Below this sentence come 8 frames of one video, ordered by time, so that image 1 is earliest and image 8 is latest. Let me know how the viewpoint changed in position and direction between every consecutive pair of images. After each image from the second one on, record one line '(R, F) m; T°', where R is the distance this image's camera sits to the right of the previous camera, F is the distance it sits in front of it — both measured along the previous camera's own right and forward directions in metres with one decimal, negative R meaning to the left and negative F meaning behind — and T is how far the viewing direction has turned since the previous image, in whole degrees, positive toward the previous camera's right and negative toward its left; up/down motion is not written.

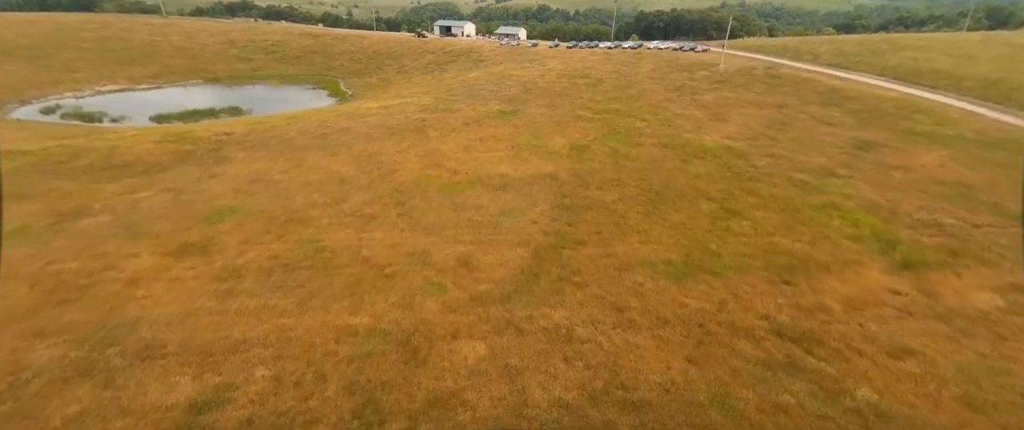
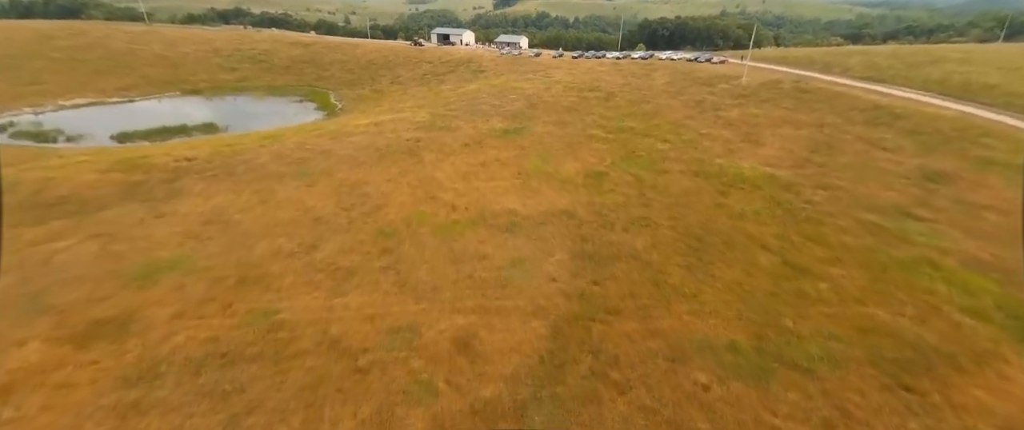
(-0.4, +3.6) m; 0°
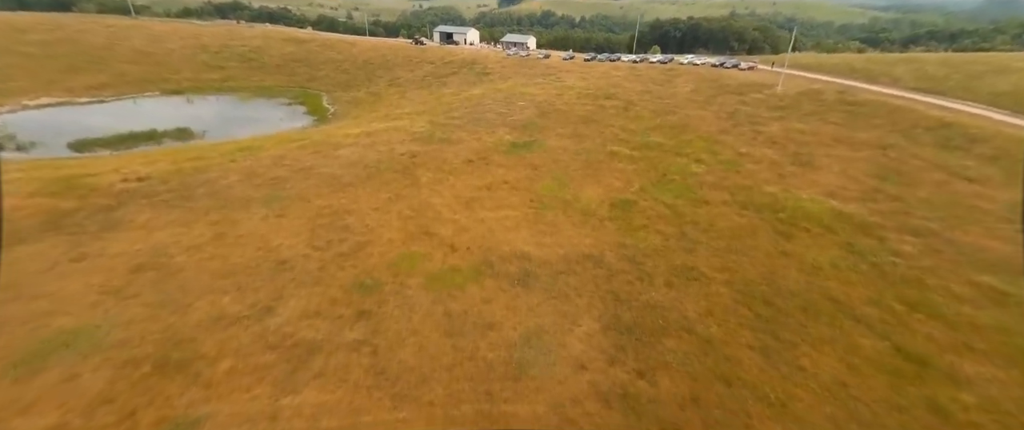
(-0.4, +3.7) m; 0°
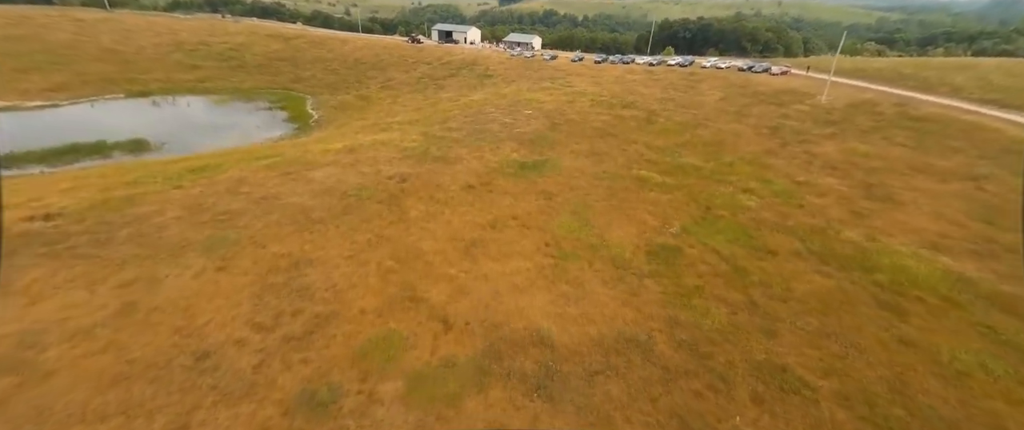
(-0.5, +4.3) m; 0°
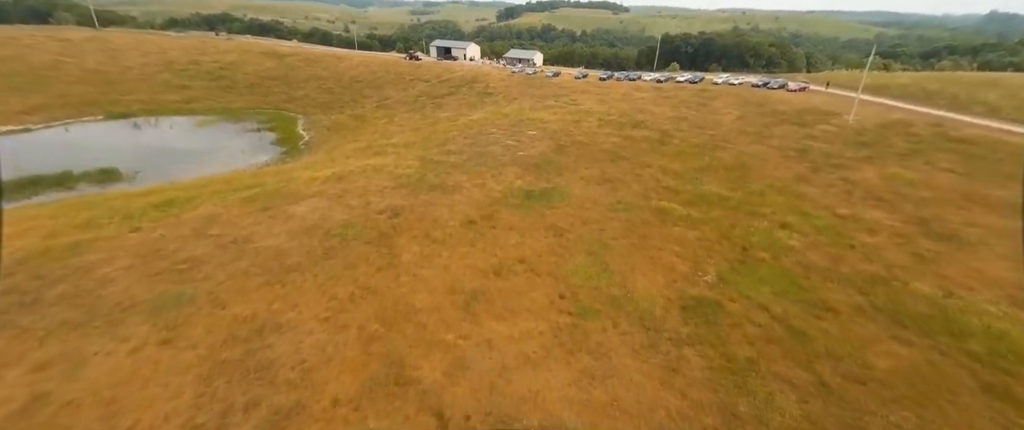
(-0.3, +2.4) m; 0°
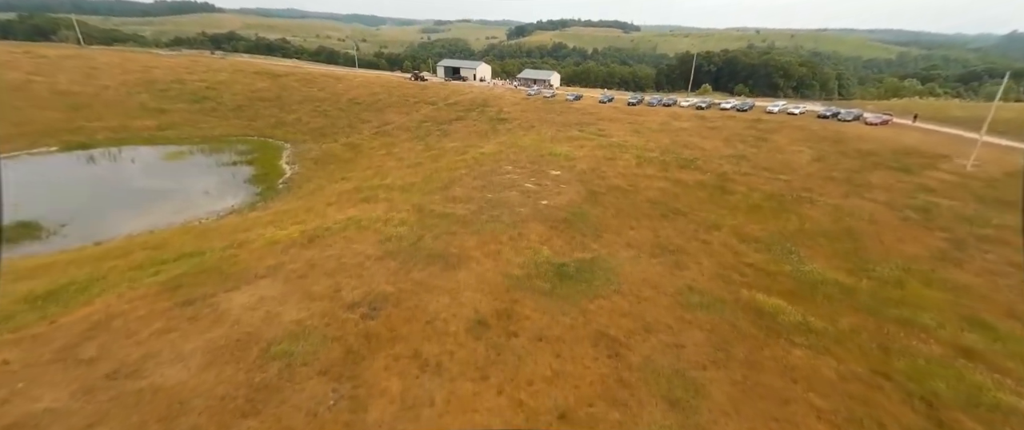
(-0.7, +6.0) m; -1°
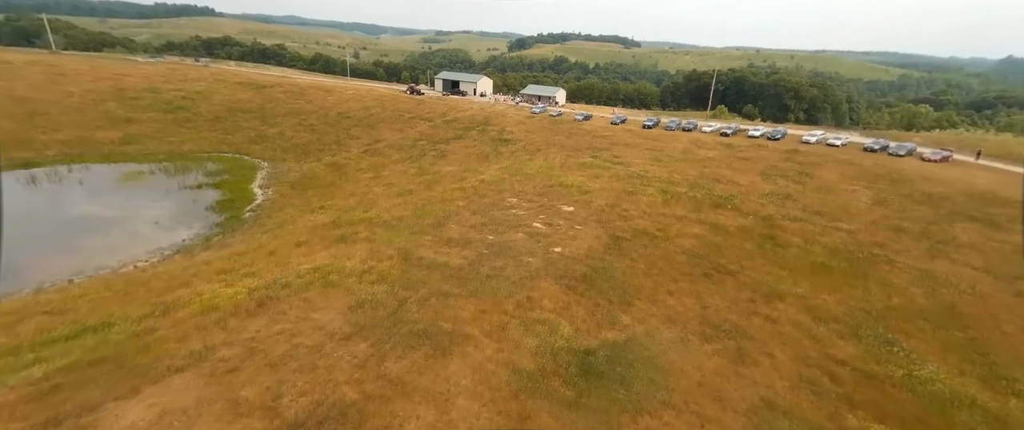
(-0.5, +4.1) m; 0°
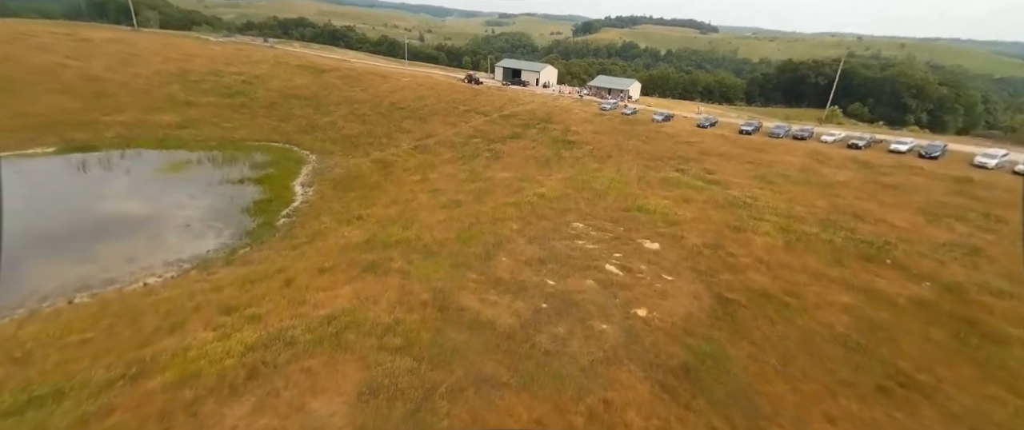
(-0.8, +4.7) m; -7°
